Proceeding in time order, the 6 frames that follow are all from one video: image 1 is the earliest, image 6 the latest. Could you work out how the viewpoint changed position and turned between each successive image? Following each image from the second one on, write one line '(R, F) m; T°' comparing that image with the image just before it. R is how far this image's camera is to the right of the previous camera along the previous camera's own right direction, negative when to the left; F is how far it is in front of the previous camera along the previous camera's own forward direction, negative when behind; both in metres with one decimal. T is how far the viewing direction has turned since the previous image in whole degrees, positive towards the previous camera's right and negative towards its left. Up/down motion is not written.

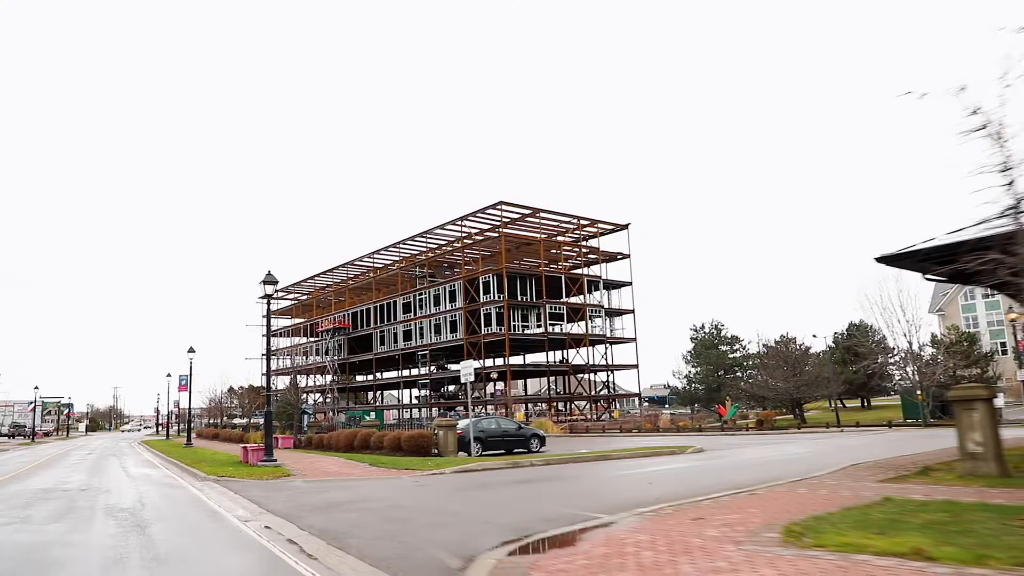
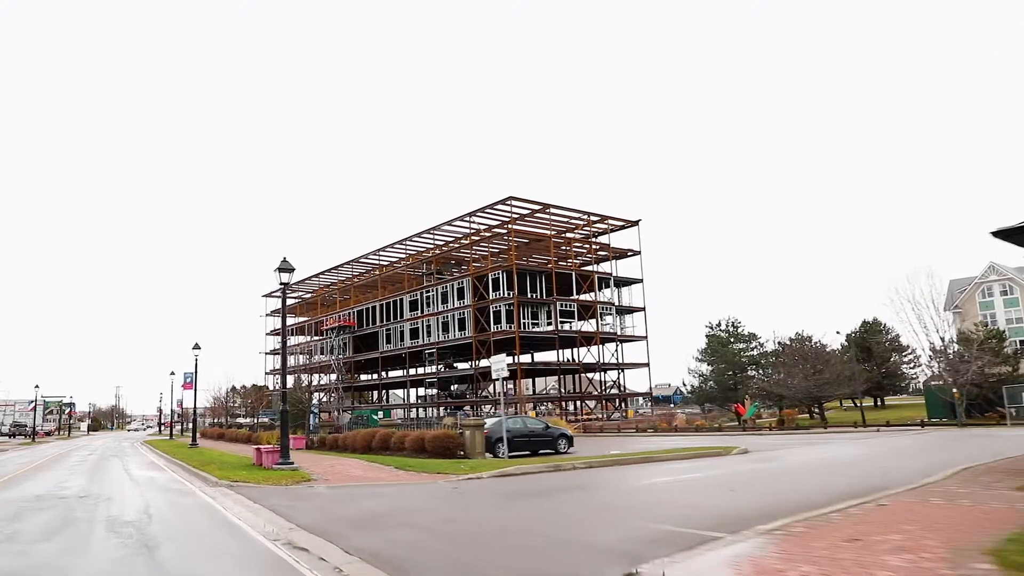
(-1.0, +1.7) m; 0°
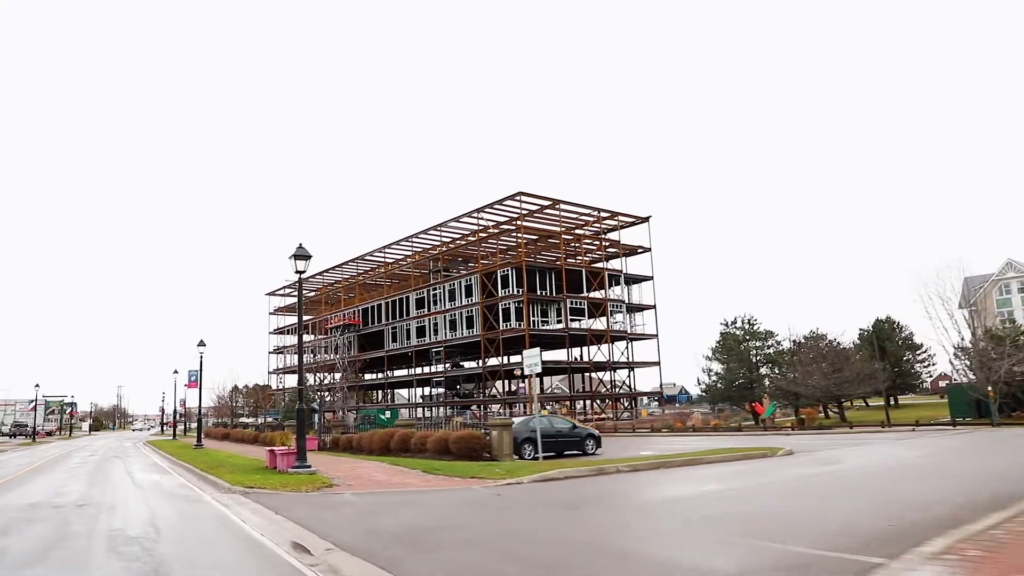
(-0.8, +1.5) m; 0°
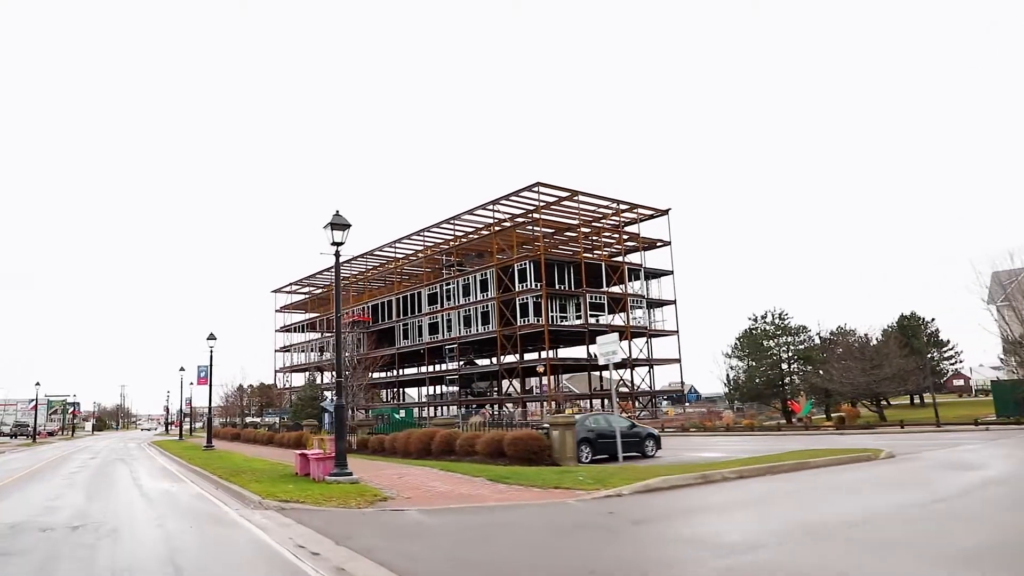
(-1.6, +2.9) m; 0°
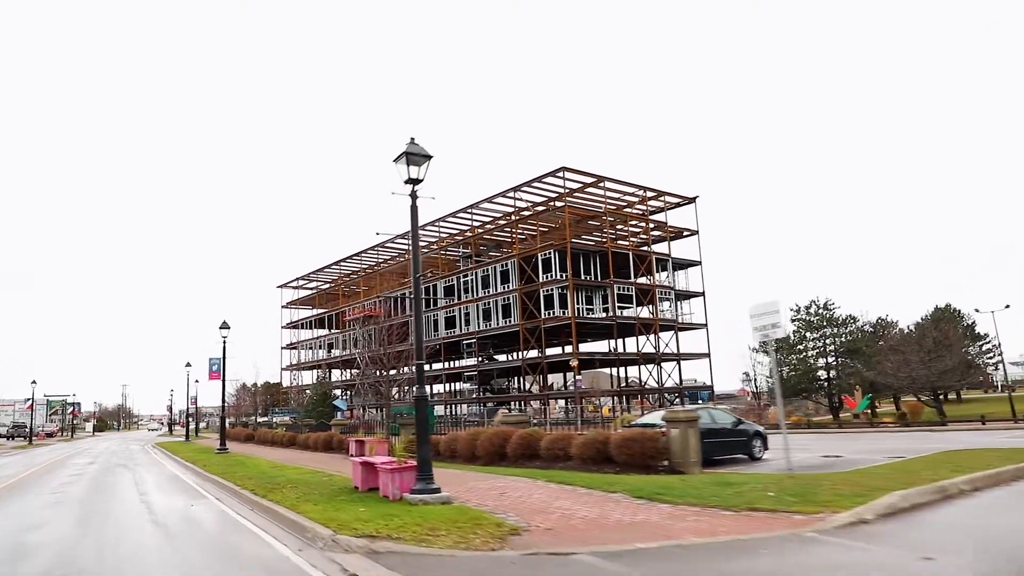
(-2.2, +4.0) m; 0°
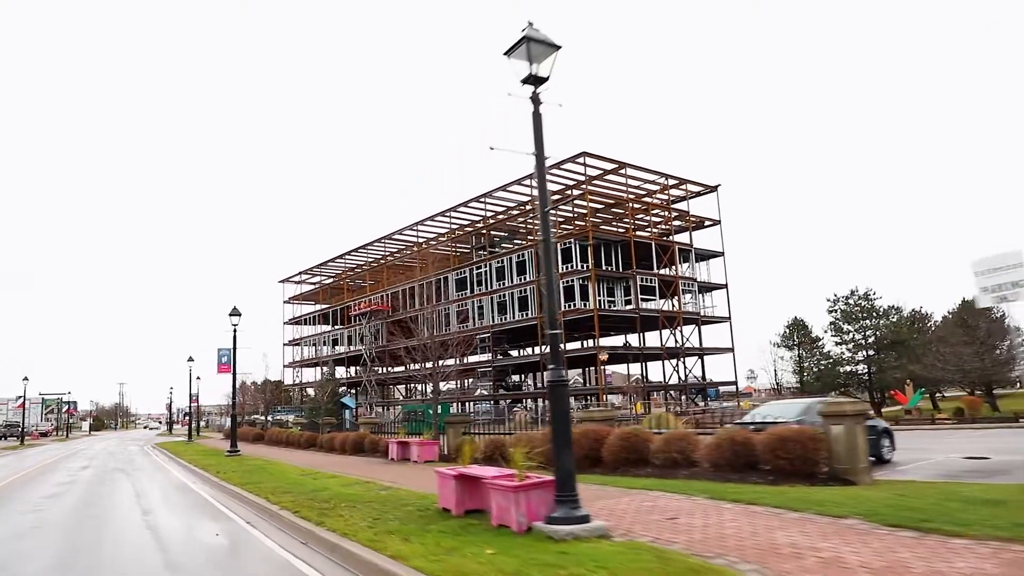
(-1.9, +3.5) m; 0°
